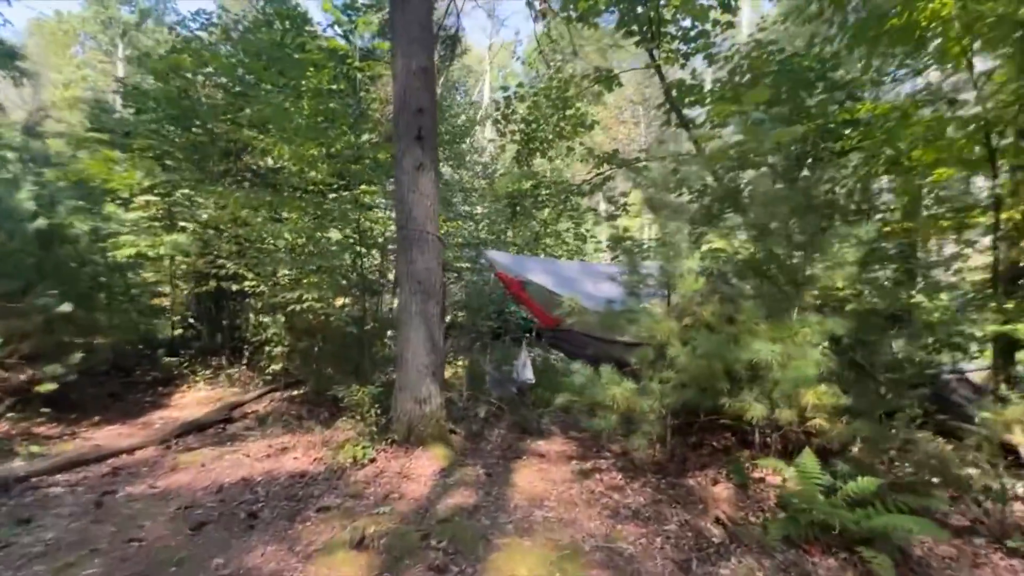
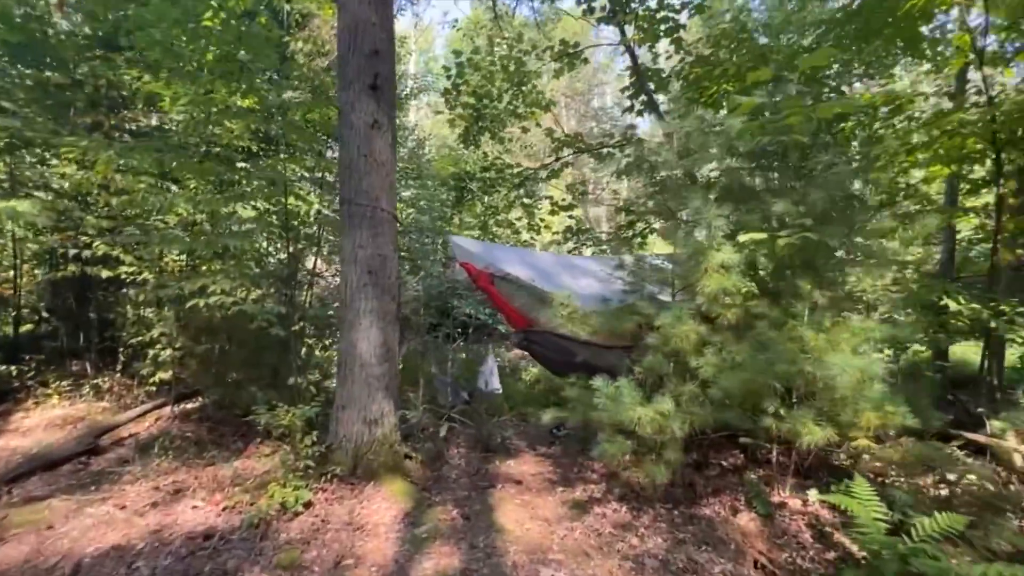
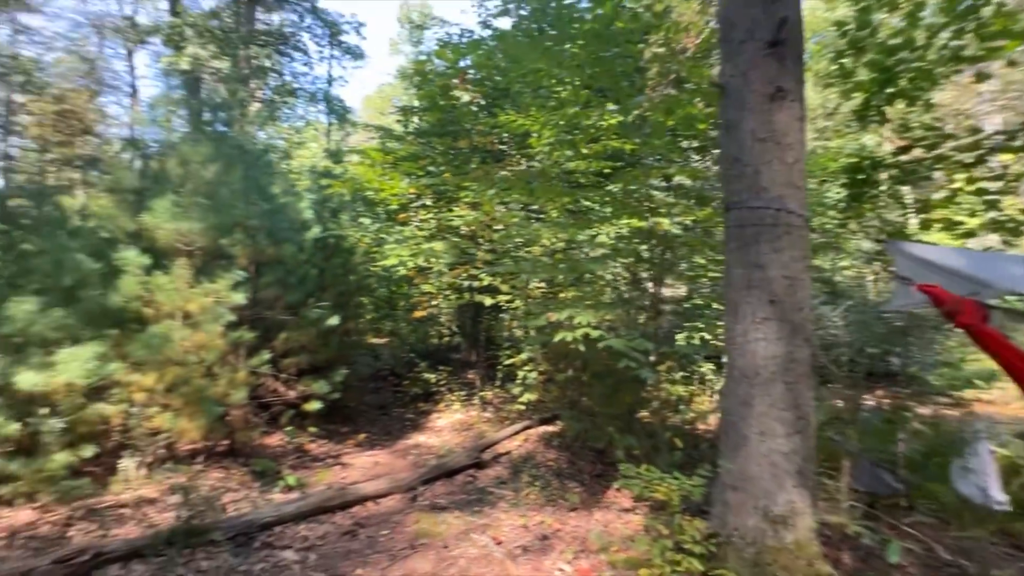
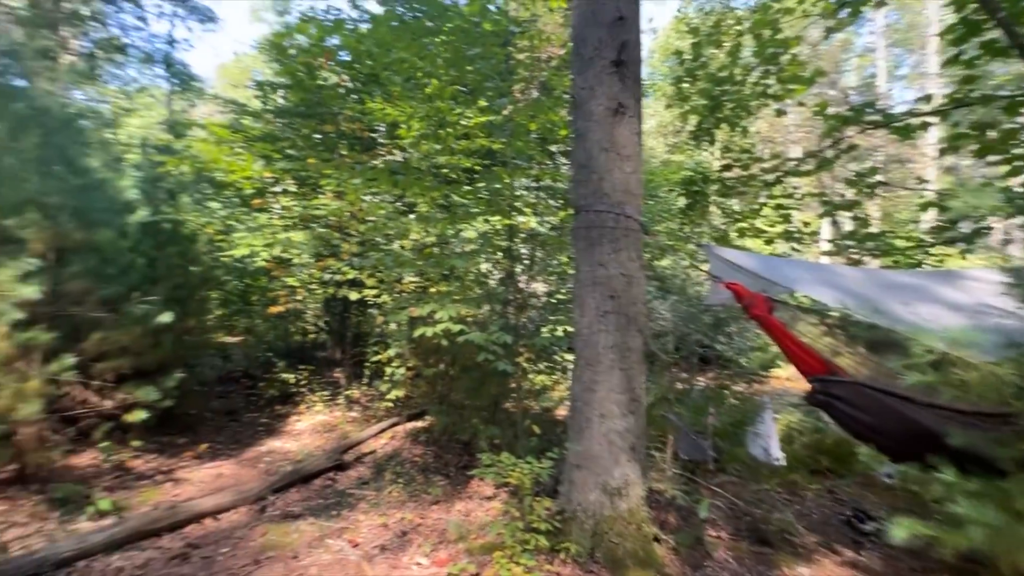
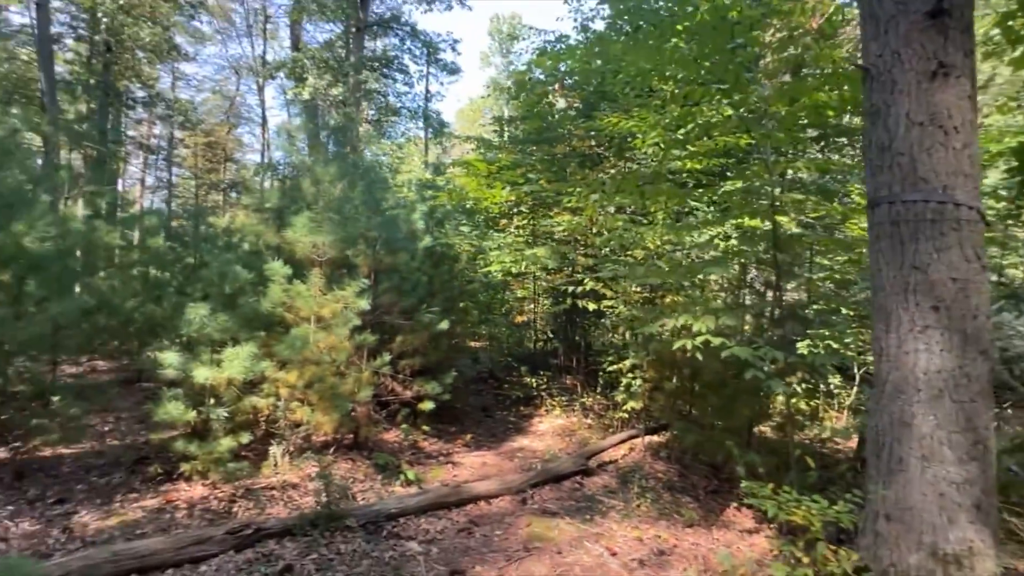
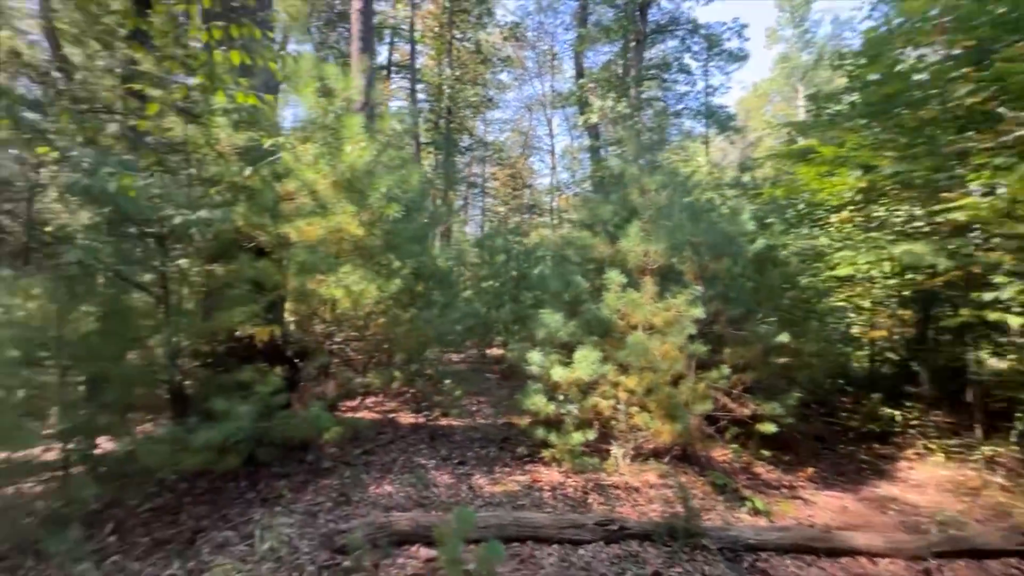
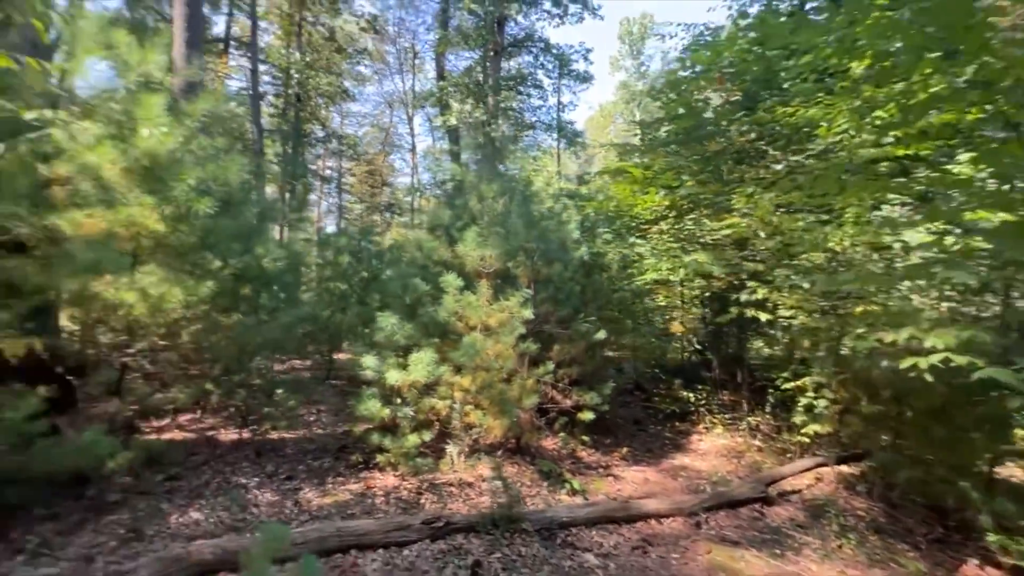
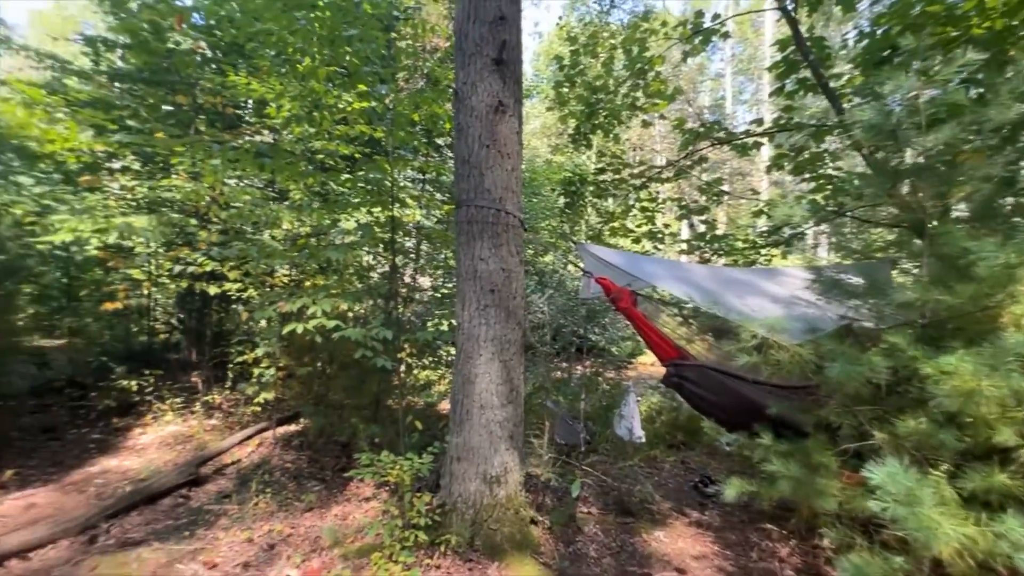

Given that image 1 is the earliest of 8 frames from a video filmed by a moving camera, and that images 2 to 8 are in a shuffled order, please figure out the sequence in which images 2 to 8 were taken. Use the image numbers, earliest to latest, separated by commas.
2, 8, 4, 3, 5, 7, 6
